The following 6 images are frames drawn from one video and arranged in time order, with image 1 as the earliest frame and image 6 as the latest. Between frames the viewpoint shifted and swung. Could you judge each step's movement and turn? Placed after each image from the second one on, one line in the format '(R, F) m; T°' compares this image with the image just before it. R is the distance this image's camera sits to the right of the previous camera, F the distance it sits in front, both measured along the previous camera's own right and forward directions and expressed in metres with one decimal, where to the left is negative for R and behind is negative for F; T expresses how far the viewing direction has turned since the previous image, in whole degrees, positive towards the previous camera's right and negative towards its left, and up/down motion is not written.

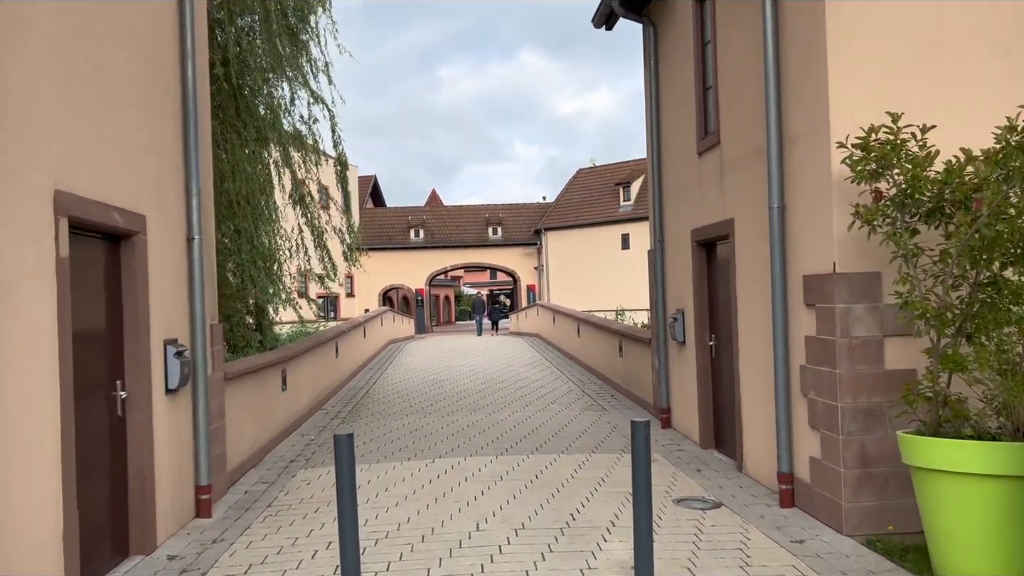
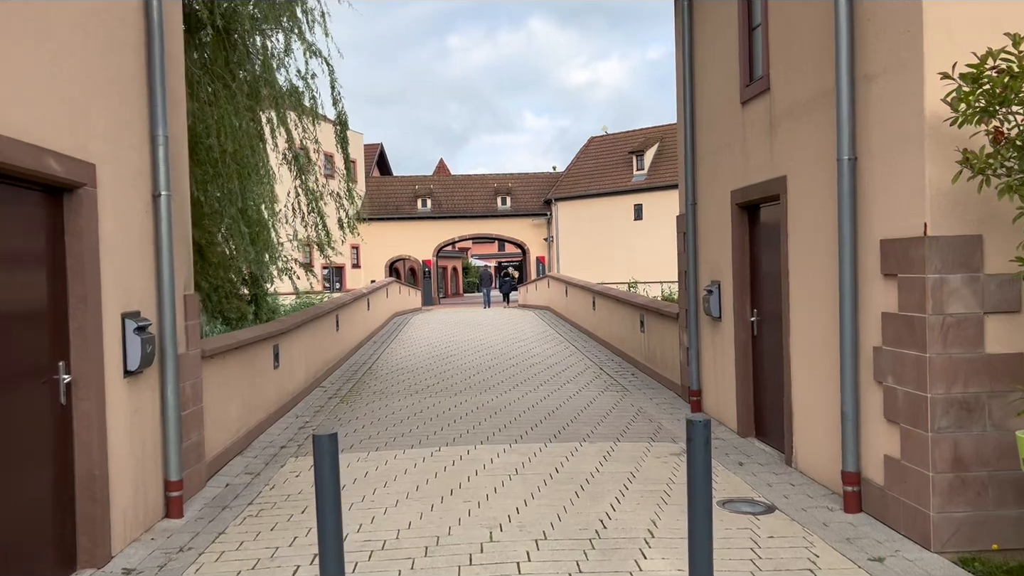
(-0.1, +0.8) m; -1°
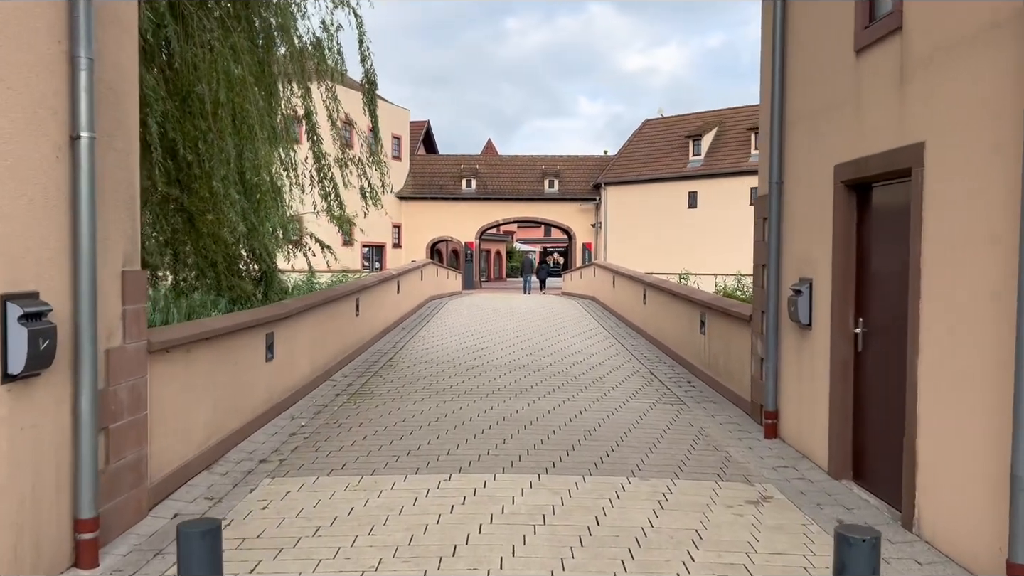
(0.0, +1.3) m; -3°
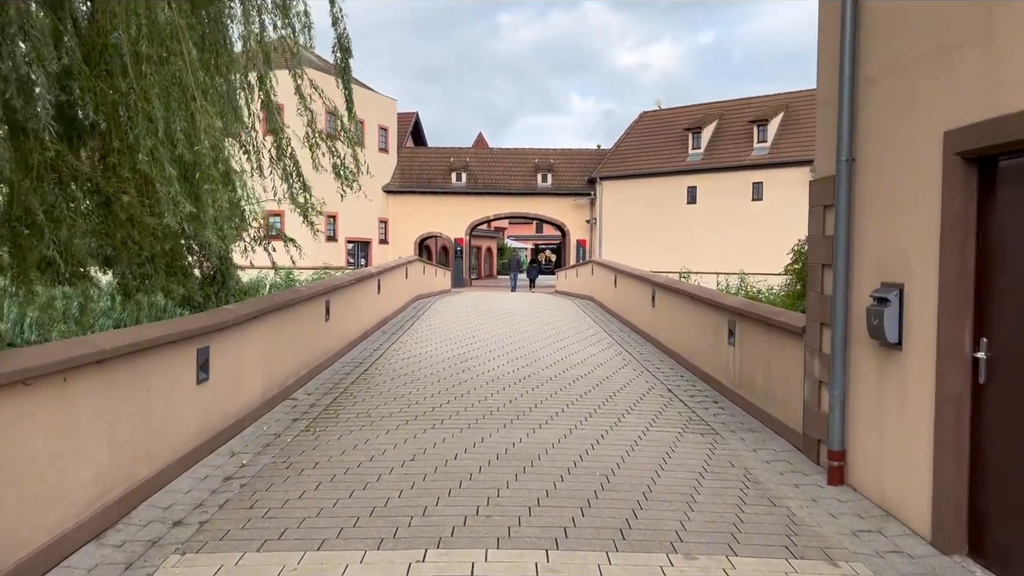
(0.0, +1.4) m; +1°
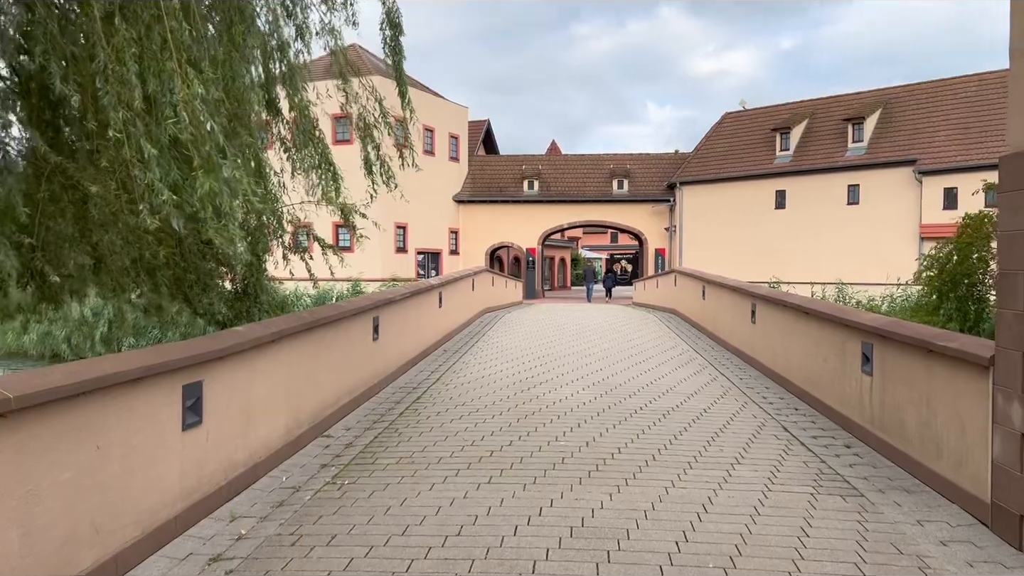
(0.0, +1.3) m; -5°
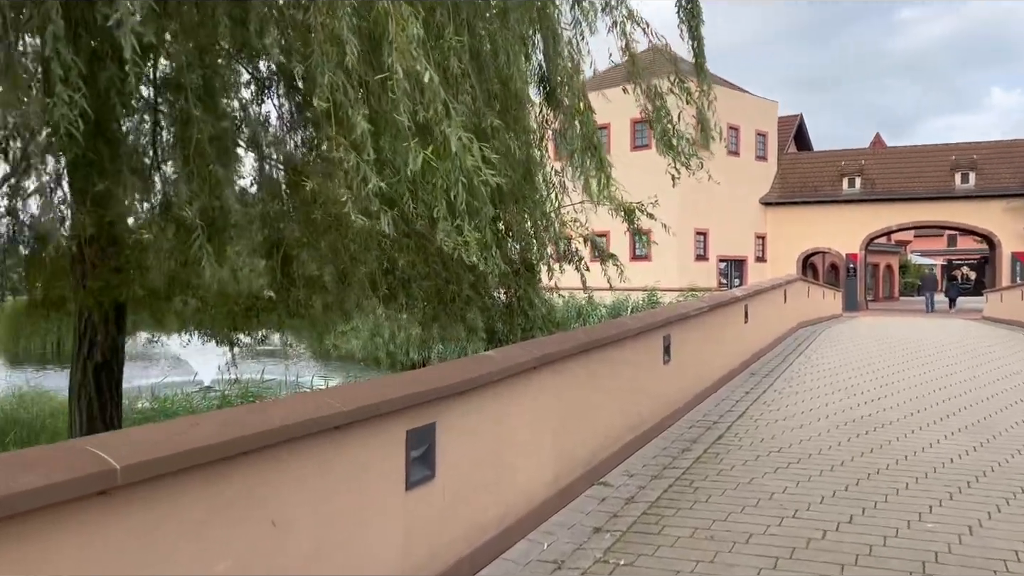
(-0.1, +1.3) m; -20°
